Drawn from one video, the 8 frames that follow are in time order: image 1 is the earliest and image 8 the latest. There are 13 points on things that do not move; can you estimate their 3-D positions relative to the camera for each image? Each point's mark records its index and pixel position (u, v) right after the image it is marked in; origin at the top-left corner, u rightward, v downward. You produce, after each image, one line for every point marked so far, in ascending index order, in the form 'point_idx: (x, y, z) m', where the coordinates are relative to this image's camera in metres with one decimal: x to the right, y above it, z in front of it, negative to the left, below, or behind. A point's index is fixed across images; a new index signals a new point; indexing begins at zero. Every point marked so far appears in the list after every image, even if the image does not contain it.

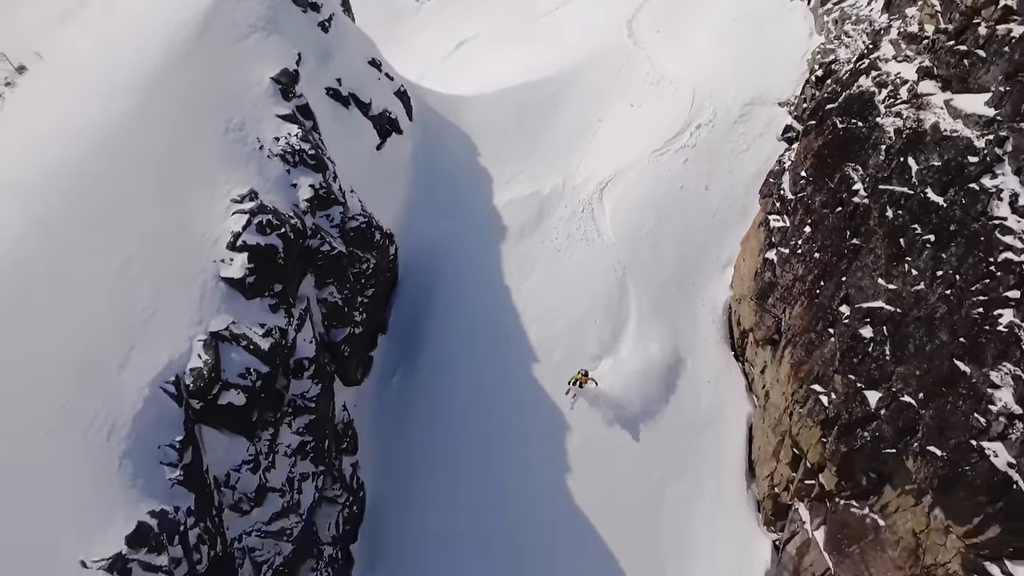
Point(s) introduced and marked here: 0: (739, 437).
0: (+4.0, -2.6, +11.6) m
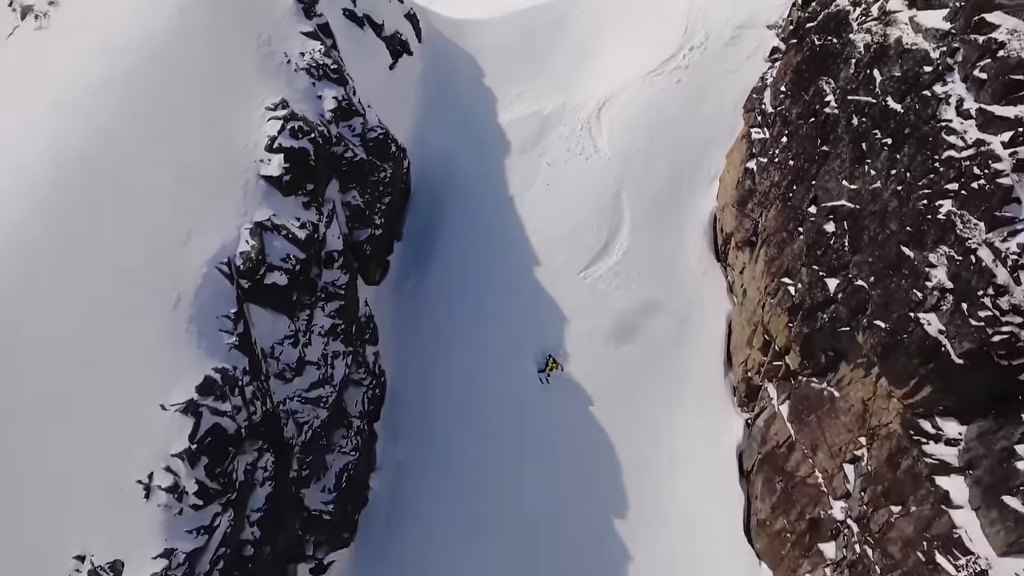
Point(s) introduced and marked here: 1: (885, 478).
0: (+4.1, -0.8, +13.0) m
1: (+5.6, -2.8, +9.7) m
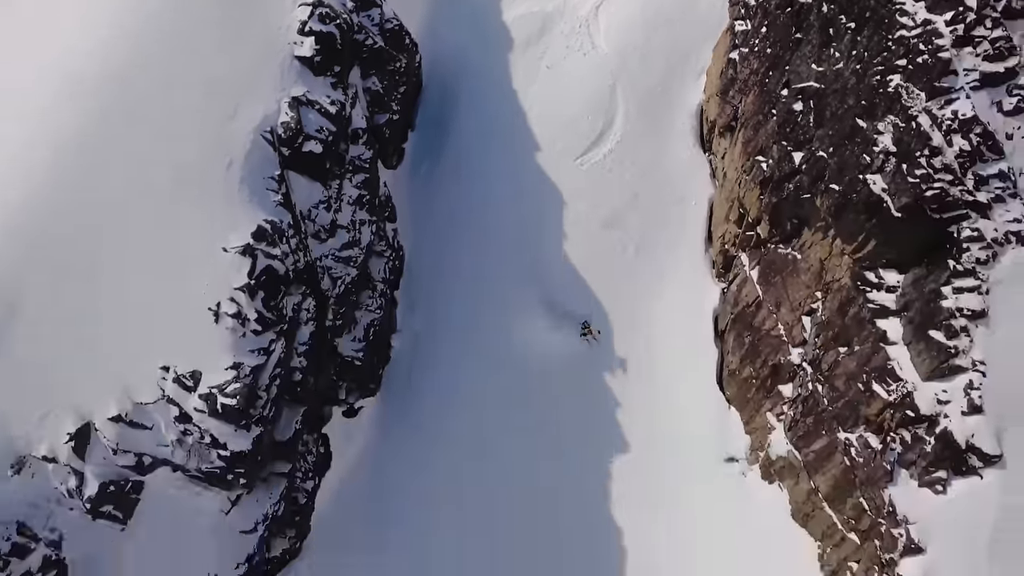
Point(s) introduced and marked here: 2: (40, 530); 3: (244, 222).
0: (+4.2, +1.7, +14.4) m
1: (+5.6, -0.6, +11.4) m
2: (-6.8, -3.5, +9.4) m
3: (-4.0, +1.0, +9.8) m
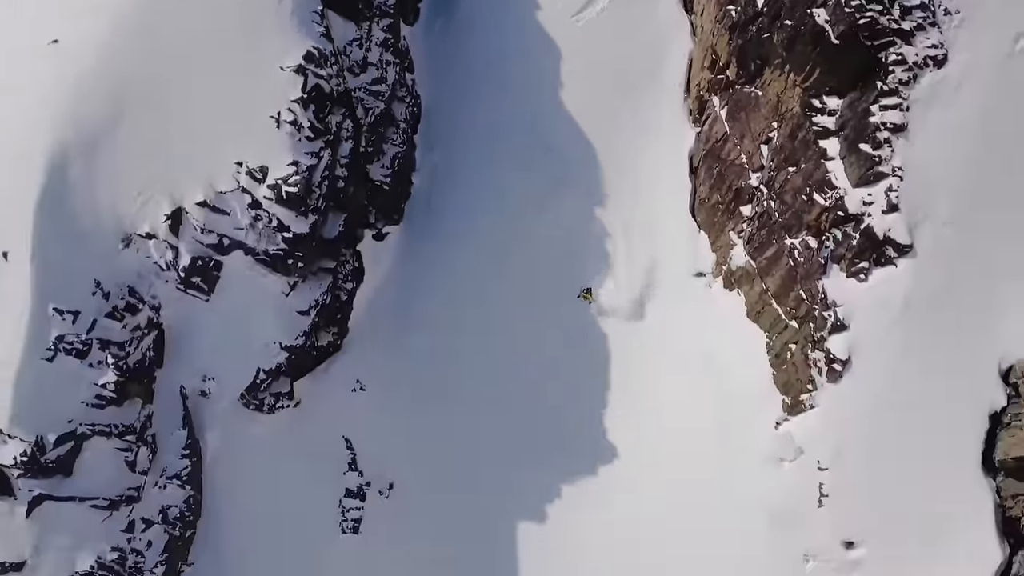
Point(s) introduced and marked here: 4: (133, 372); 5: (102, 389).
0: (+4.3, +5.5, +16.4) m
1: (+5.7, +2.9, +13.6) m
2: (-6.7, -0.1, +11.9) m
3: (-4.0, +4.4, +11.9) m
4: (-6.9, -1.5, +11.9) m
5: (-7.3, -1.8, +11.6) m
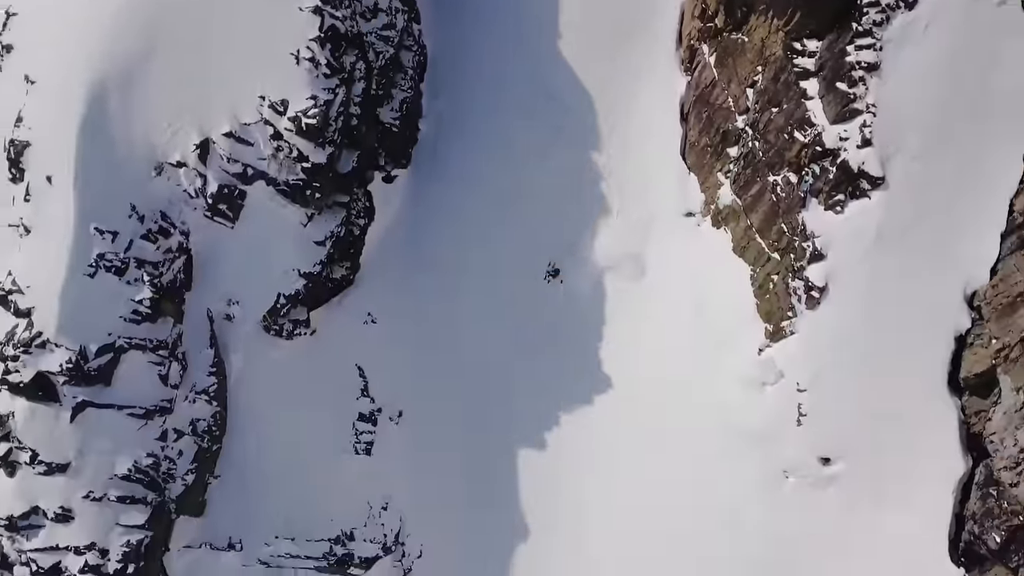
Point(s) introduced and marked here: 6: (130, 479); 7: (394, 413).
0: (+4.3, +7.1, +17.3) m
1: (+5.8, +4.4, +14.6) m
2: (-6.7, +1.3, +12.9) m
3: (-3.9, +5.8, +12.8) m
4: (-6.9, 0.0, +13.0) m
5: (-7.2, -0.3, +12.7) m
6: (-7.7, -3.9, +13.2) m
7: (-3.0, -3.2, +16.7) m
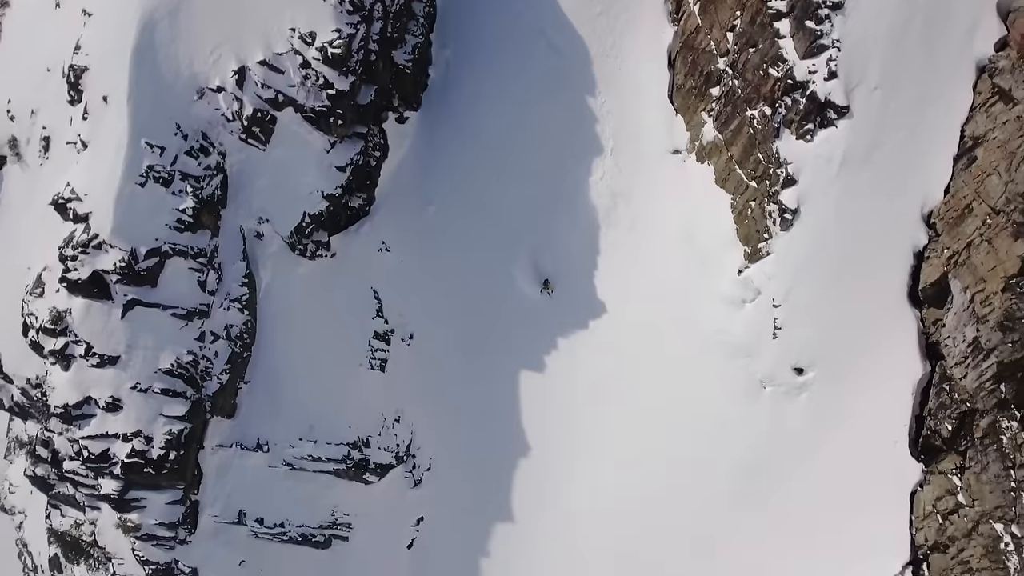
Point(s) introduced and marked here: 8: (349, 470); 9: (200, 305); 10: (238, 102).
0: (+4.3, +9.0, +18.8) m
1: (+5.8, +6.3, +16.1) m
2: (-6.6, +3.2, +14.5) m
3: (-3.9, +7.7, +14.4) m
4: (-6.8, +1.9, +14.5) m
5: (-7.2, +1.6, +14.2) m
6: (-7.6, -1.9, +14.7) m
7: (-3.0, -1.3, +18.3) m
8: (-4.3, -4.8, +17.5) m
9: (-7.1, -0.4, +14.9) m
10: (-6.0, +4.1, +14.4) m
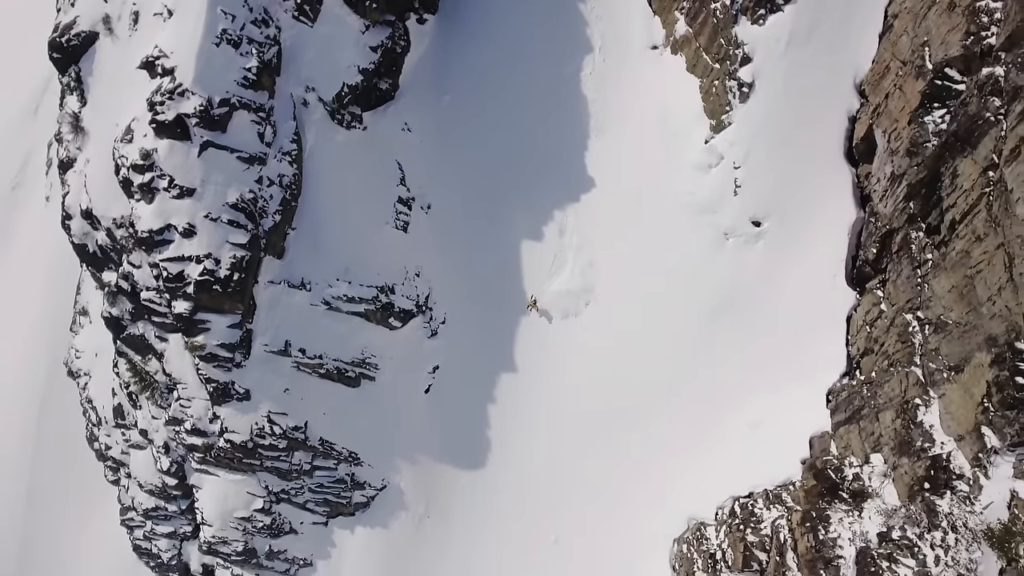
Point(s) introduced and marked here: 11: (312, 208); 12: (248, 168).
0: (+4.4, +13.1, +22.2) m
1: (+5.9, +10.4, +19.5) m
2: (-6.5, +7.4, +17.7) m
3: (-3.8, +11.9, +17.7) m
4: (-6.7, +6.0, +17.8) m
5: (-7.1, +5.7, +17.5) m
6: (-7.5, +2.2, +17.9) m
7: (-2.9, +2.8, +21.5) m
8: (-4.2, -0.7, +20.6) m
9: (-7.0, +3.7, +18.1) m
10: (-5.9, +8.2, +17.6) m
11: (-6.0, +2.3, +19.8) m
12: (-7.3, +3.3, +18.0) m
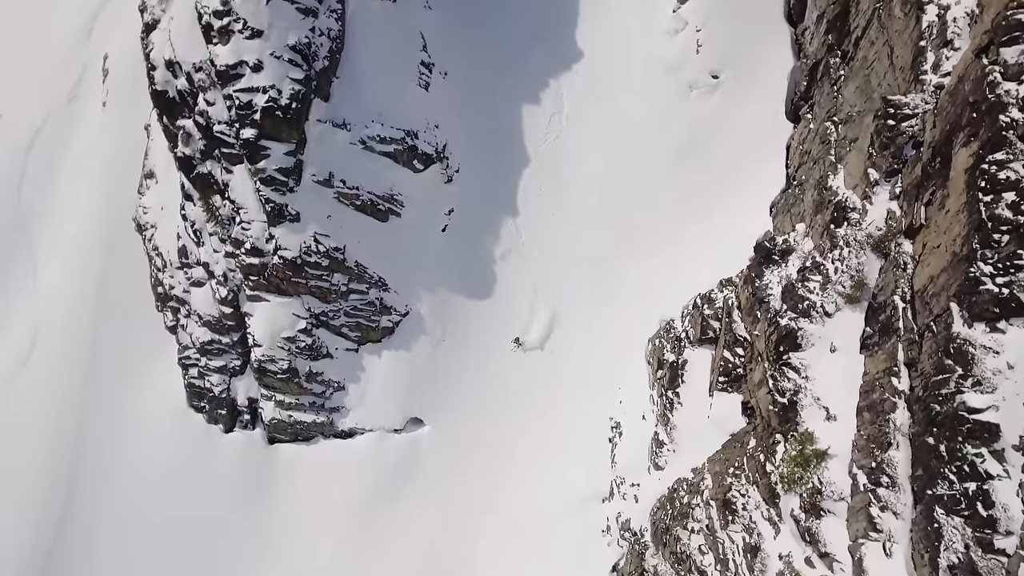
0: (+4.5, +19.0, +26.8) m
1: (+6.0, +16.4, +24.1) m
2: (-6.4, +13.3, +22.3) m
3: (-3.6, +17.8, +22.3) m
4: (-6.6, +12.0, +22.3) m
5: (-7.0, +11.7, +22.0) m
6: (-7.4, +8.2, +22.4) m
7: (-2.8, +8.7, +26.0) m
8: (-4.1, +5.2, +25.1) m
9: (-6.9, +9.7, +22.6) m
10: (-5.8, +14.2, +22.2) m
11: (-5.9, +8.2, +24.3) m
12: (-7.1, +9.3, +22.5) m
